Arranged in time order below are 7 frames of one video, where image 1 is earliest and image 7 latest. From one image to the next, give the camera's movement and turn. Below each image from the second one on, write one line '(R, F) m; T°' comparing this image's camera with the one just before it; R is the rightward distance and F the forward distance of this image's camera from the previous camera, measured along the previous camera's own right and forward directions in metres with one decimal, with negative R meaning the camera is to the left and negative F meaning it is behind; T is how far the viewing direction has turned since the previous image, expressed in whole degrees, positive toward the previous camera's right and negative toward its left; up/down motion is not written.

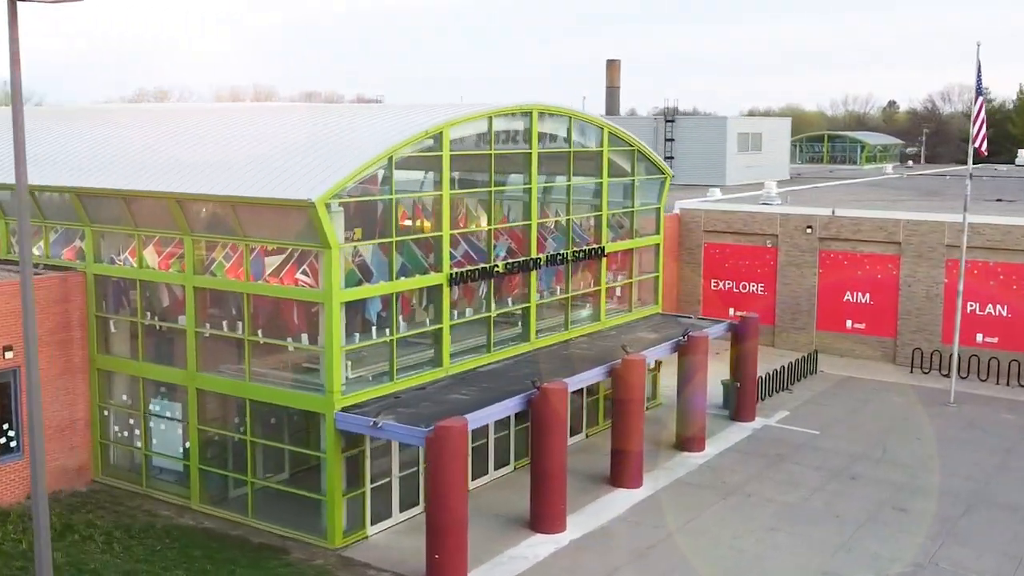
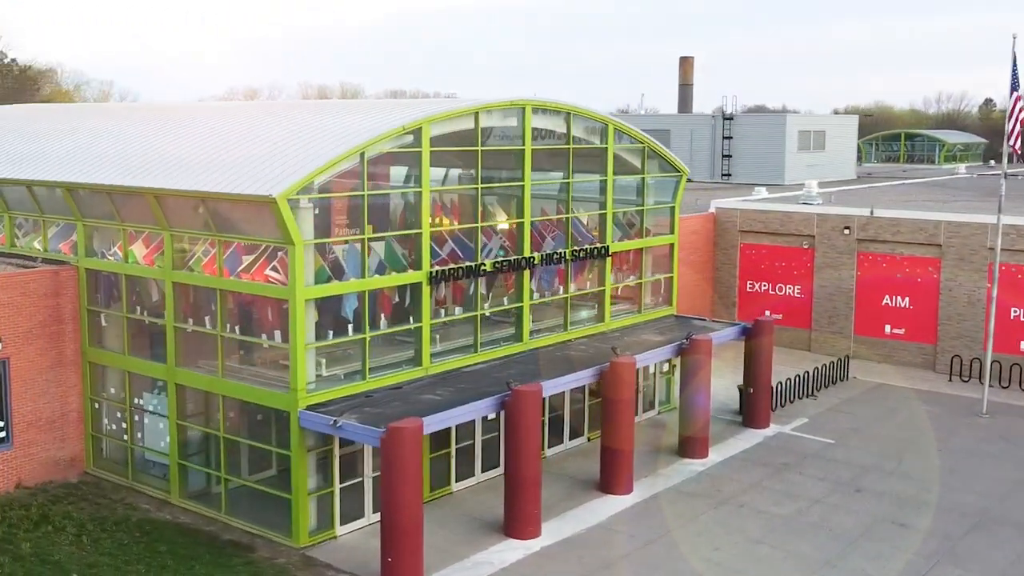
(+1.5, +0.4) m; -4°
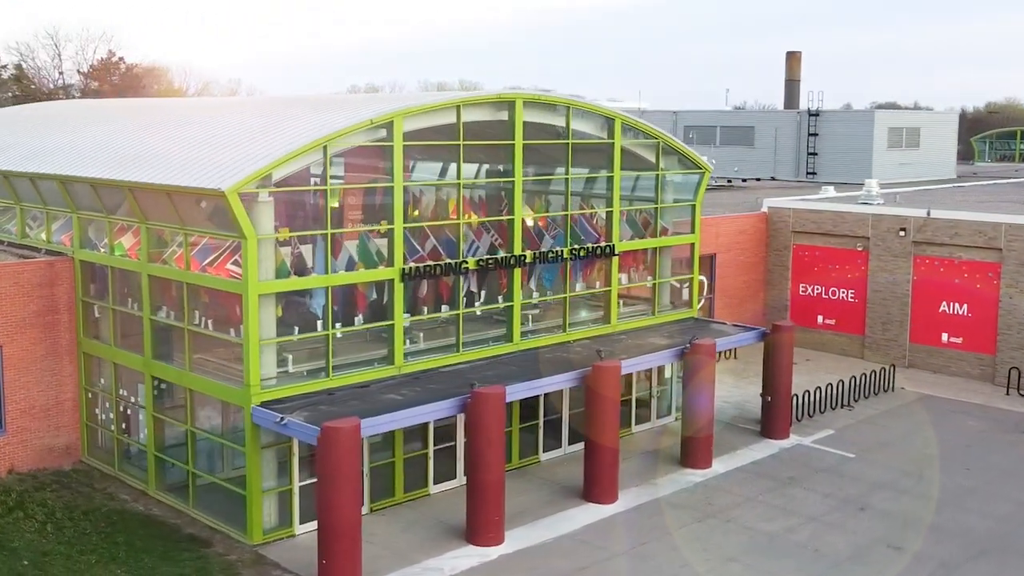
(+2.1, +0.6) m; -6°
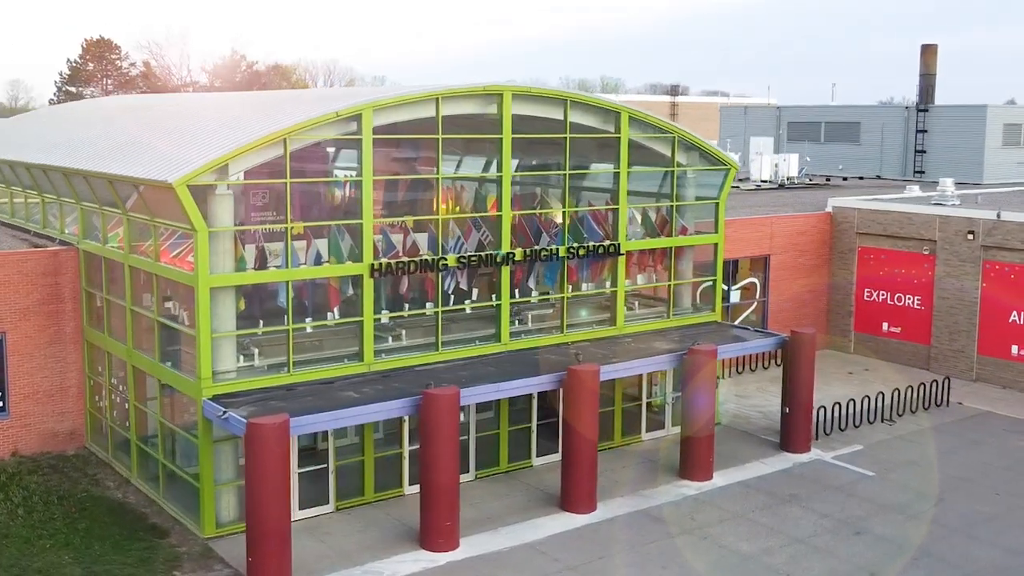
(+2.4, +0.7) m; -7°
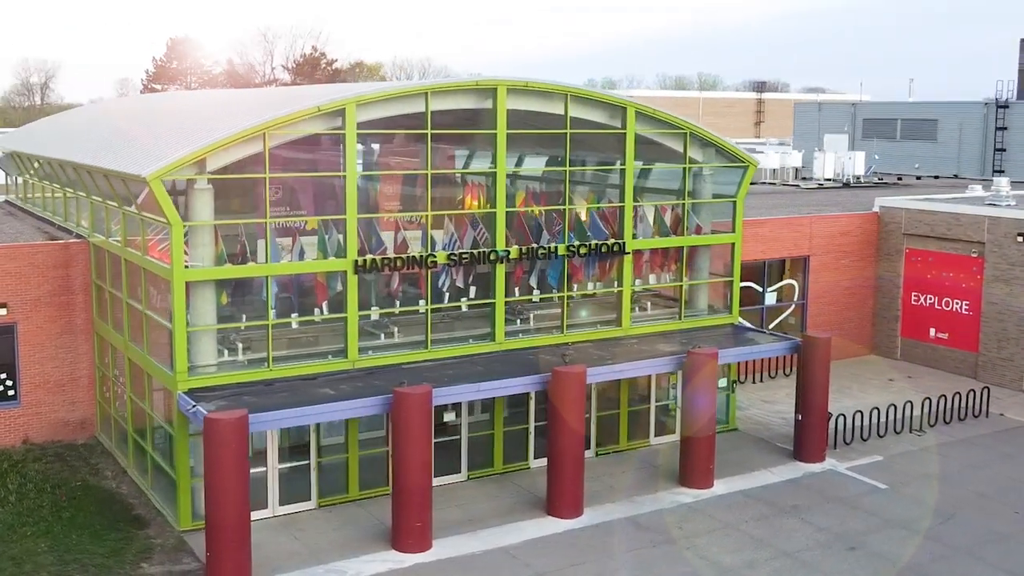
(+1.5, +0.4) m; -5°
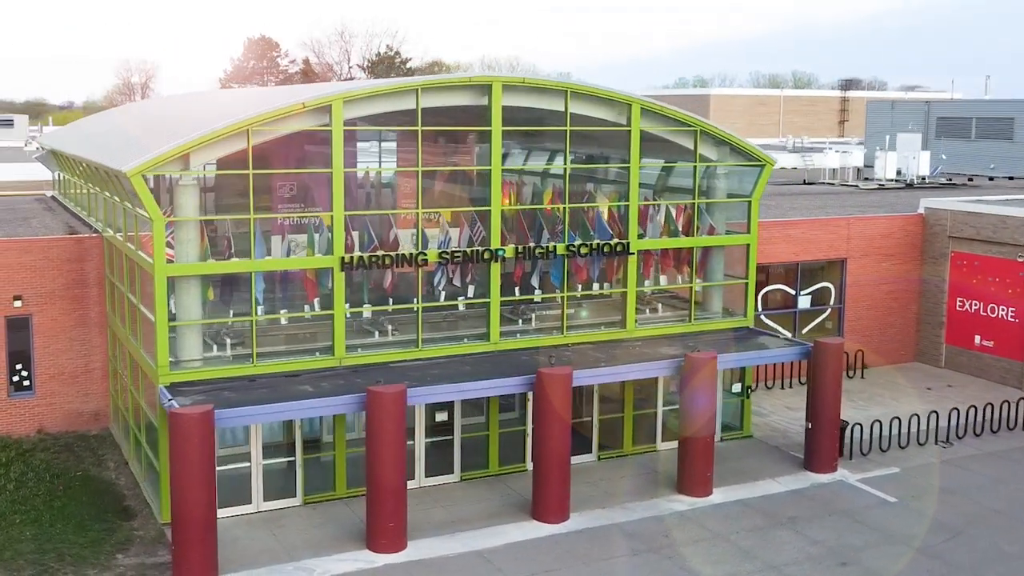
(+1.4, +0.3) m; -5°
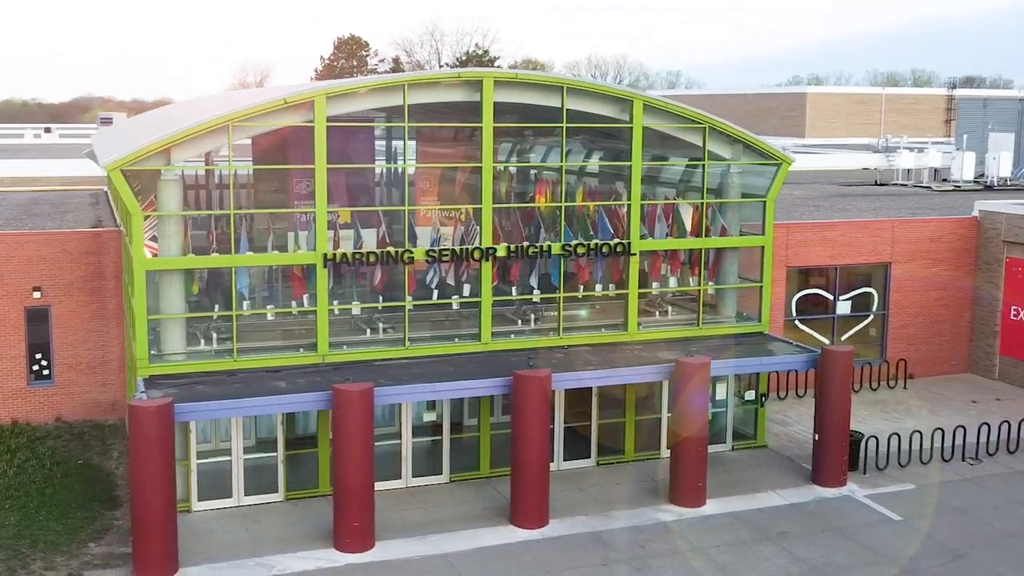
(+1.7, +0.4) m; -5°
